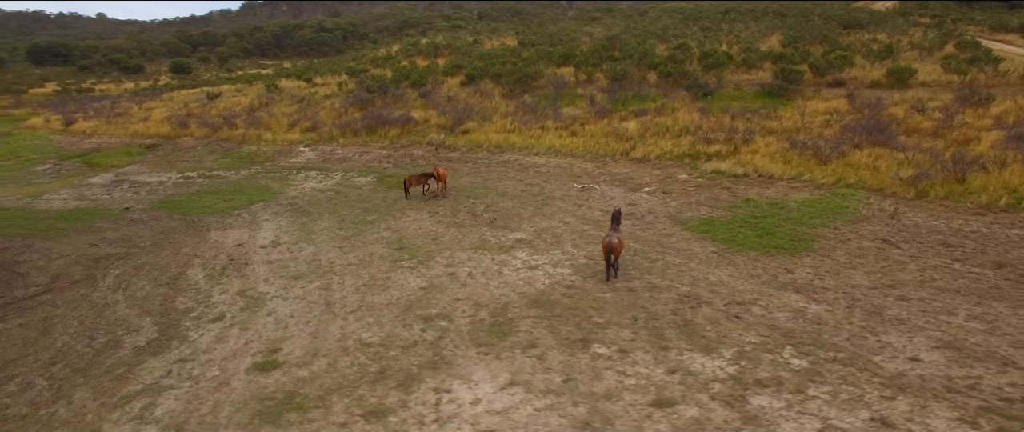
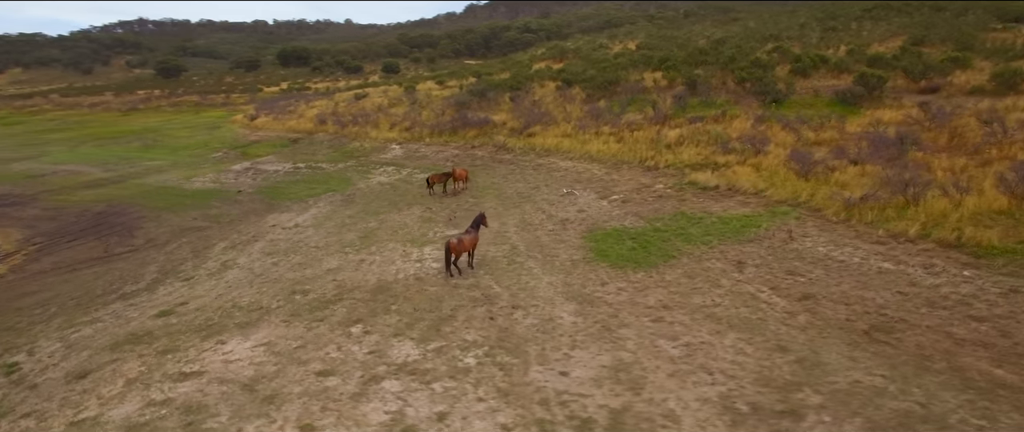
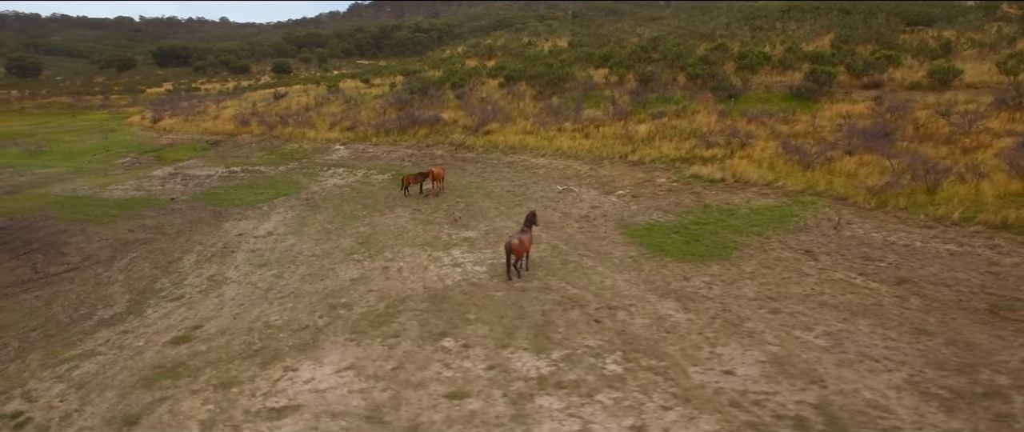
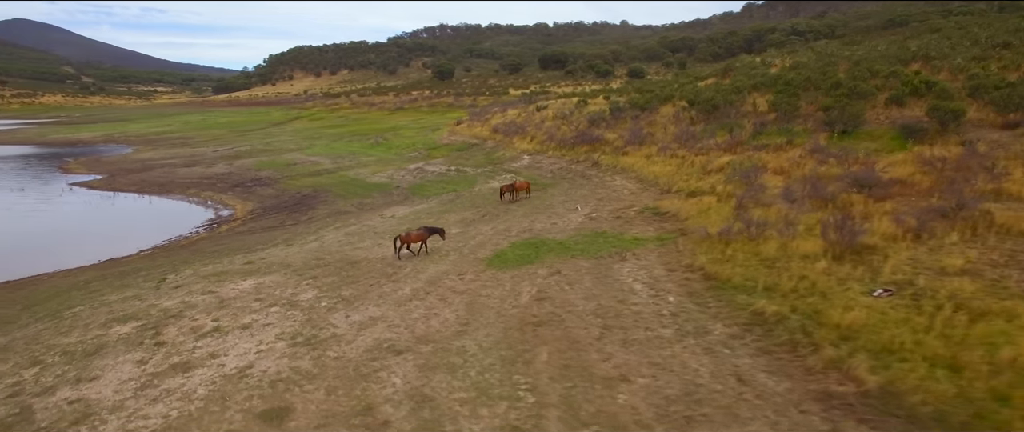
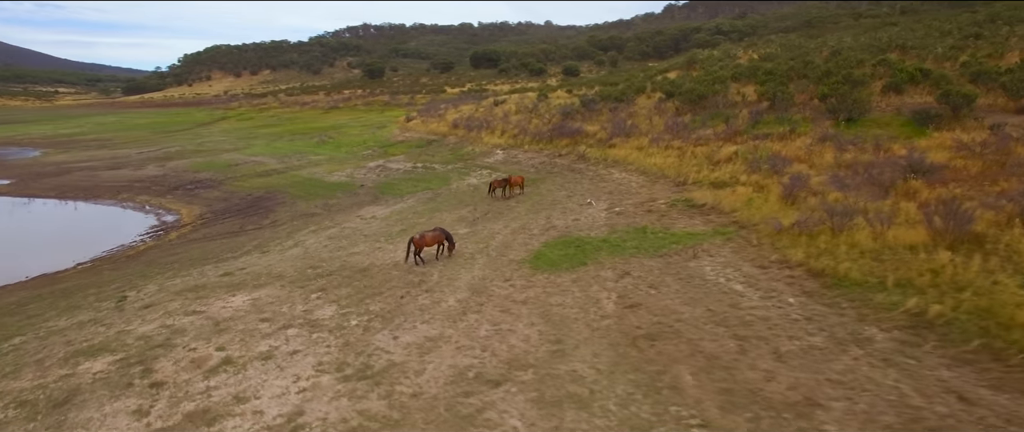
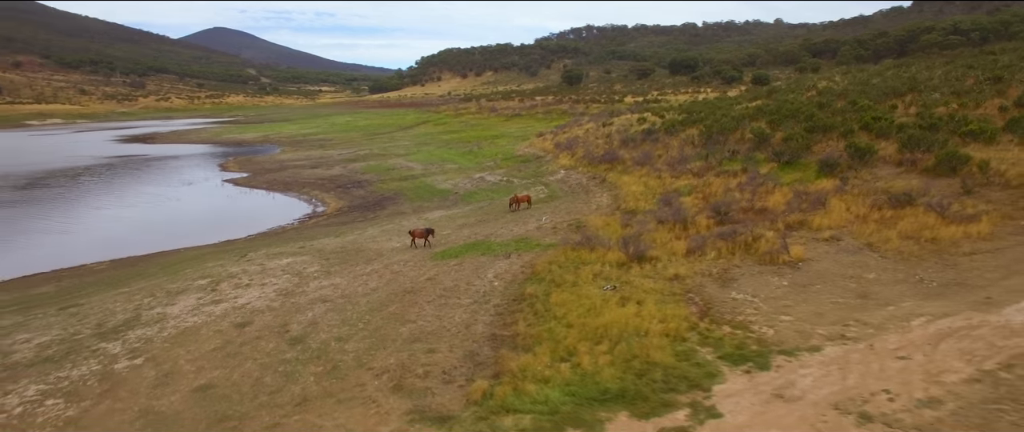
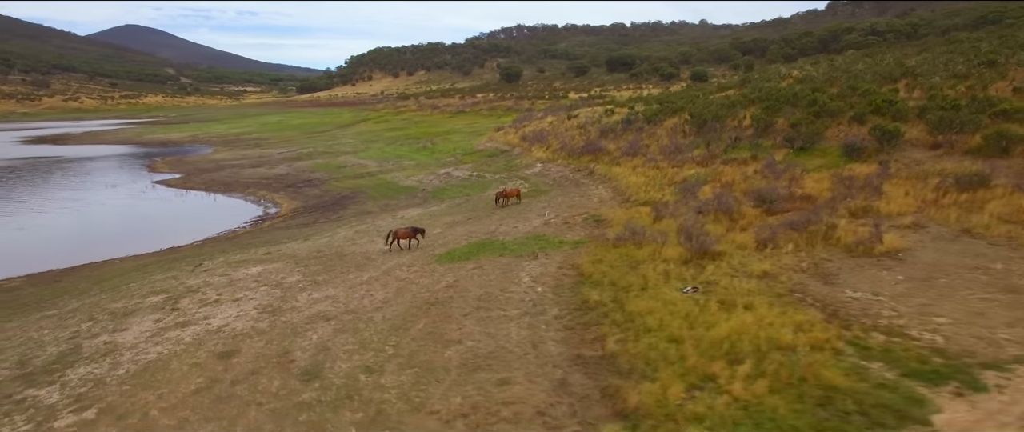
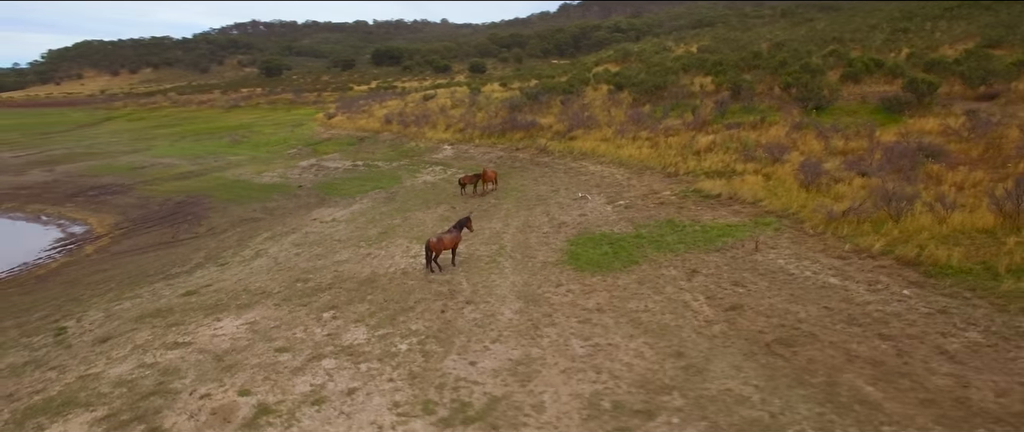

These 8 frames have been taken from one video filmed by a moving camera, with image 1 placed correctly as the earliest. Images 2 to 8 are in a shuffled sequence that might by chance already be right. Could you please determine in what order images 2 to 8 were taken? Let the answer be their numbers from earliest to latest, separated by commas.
3, 2, 8, 5, 4, 7, 6
